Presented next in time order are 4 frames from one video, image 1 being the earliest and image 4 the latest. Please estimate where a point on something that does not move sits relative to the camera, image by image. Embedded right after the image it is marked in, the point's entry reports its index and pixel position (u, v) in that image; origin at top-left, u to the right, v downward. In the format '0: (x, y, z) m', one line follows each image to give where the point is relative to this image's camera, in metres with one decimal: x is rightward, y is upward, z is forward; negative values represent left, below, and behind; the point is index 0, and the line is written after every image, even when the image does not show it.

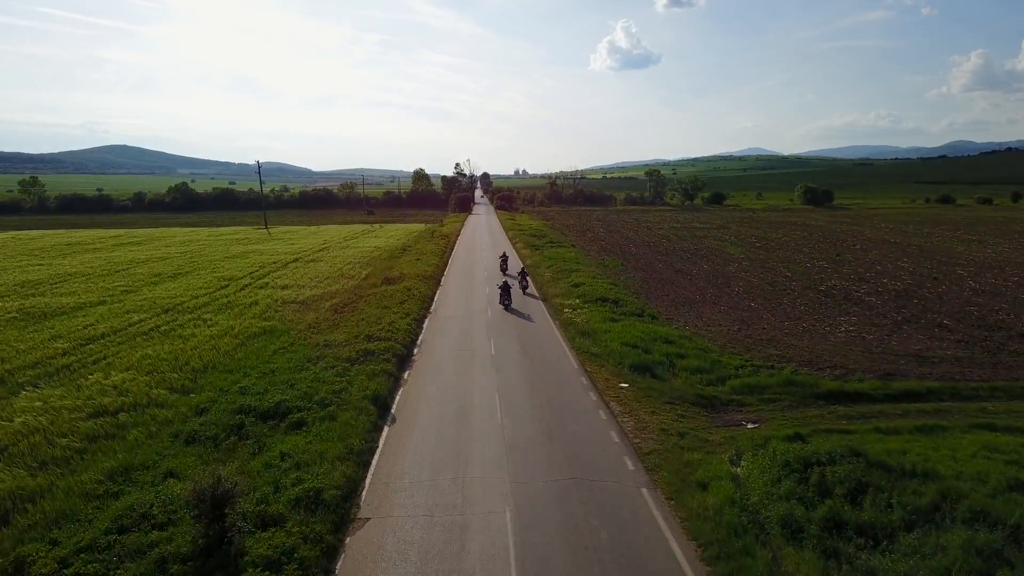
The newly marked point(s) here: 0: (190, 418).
0: (-5.3, -2.2, +15.3) m
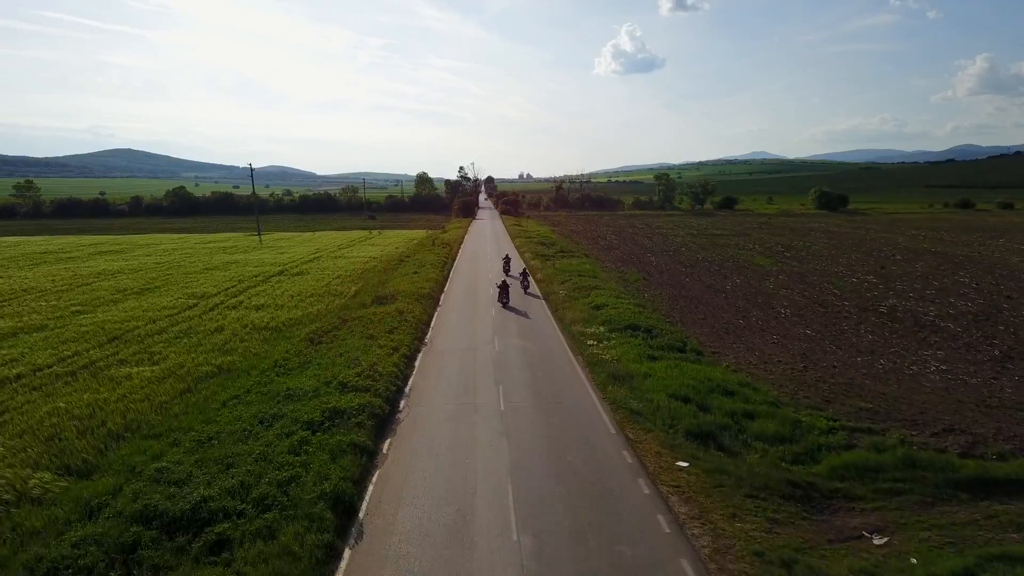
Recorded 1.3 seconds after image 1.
0: (-5.1, -2.8, +10.6) m
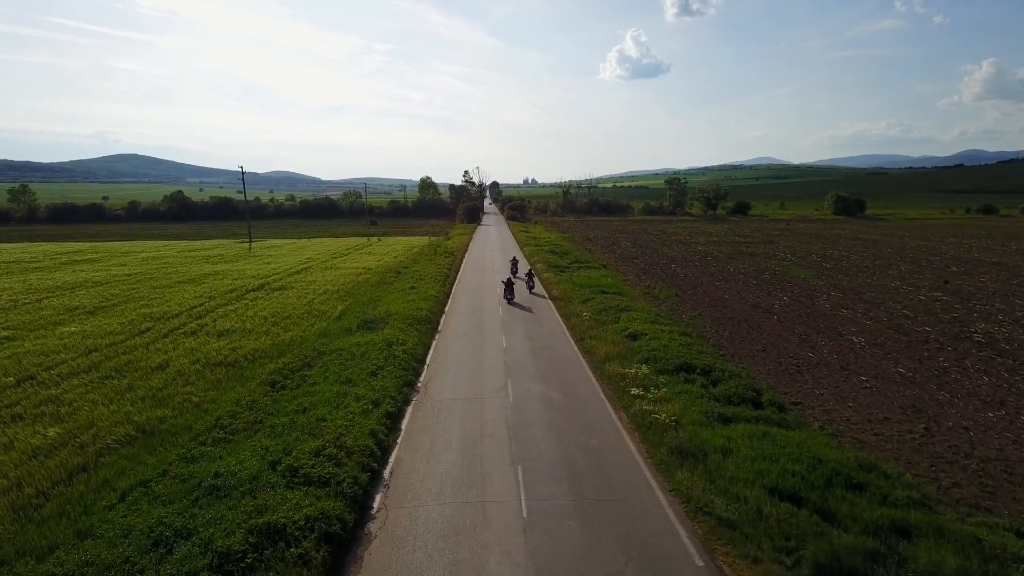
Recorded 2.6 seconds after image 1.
0: (-4.8, -3.3, +5.4) m
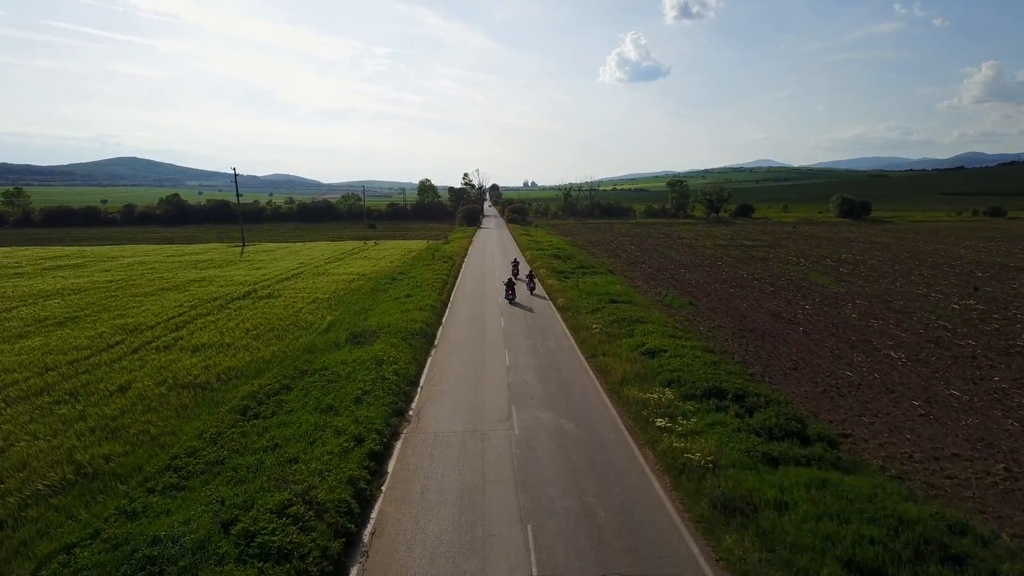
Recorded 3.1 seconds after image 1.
0: (-4.7, -3.5, +3.1) m
